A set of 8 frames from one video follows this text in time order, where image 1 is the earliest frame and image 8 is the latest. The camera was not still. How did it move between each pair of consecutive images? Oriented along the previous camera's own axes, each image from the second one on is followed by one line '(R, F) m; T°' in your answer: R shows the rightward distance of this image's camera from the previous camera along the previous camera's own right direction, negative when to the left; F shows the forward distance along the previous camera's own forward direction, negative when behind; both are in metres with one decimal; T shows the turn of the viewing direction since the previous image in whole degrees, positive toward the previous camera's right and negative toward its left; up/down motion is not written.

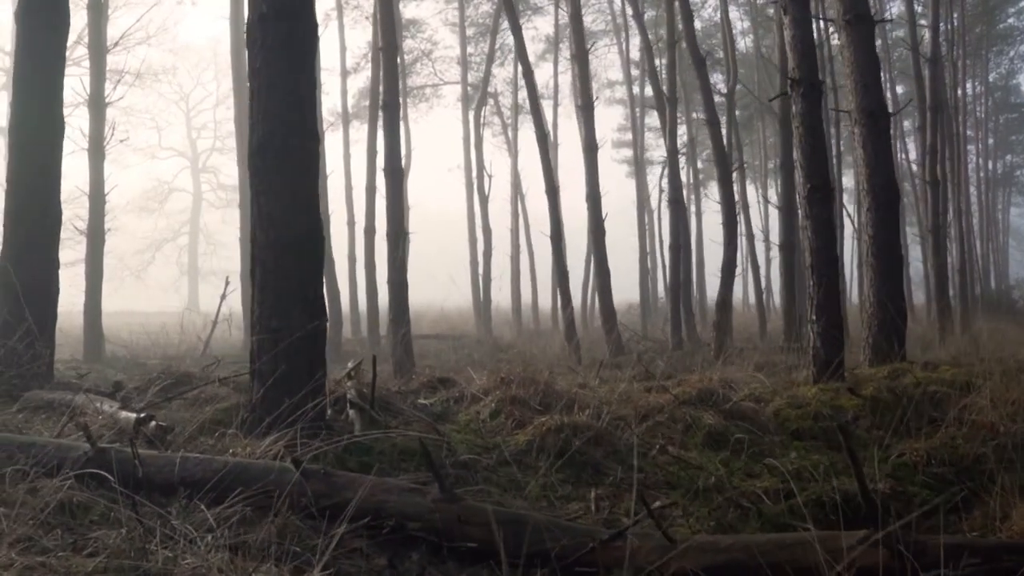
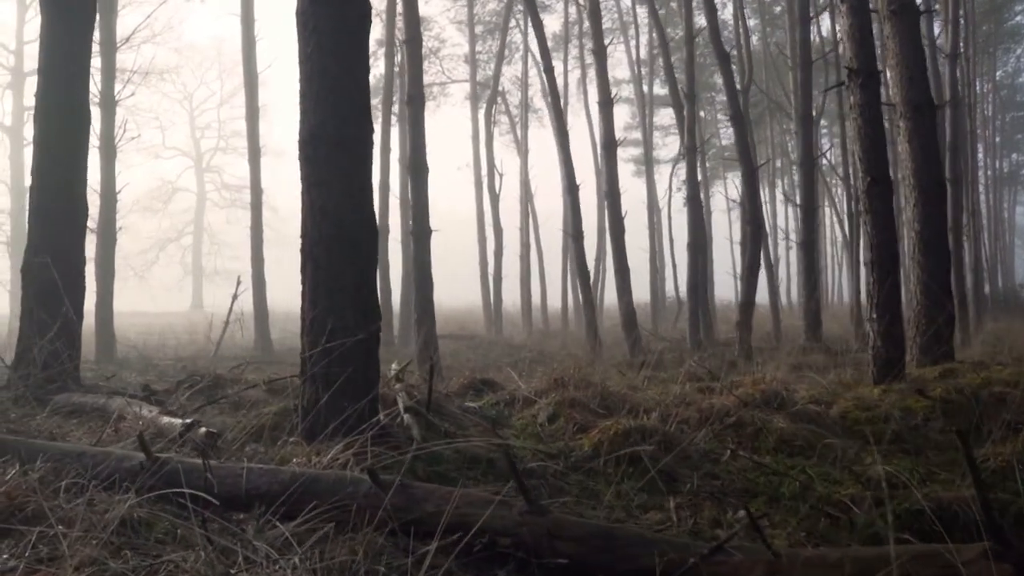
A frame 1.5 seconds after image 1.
(-0.4, +0.3) m; 0°
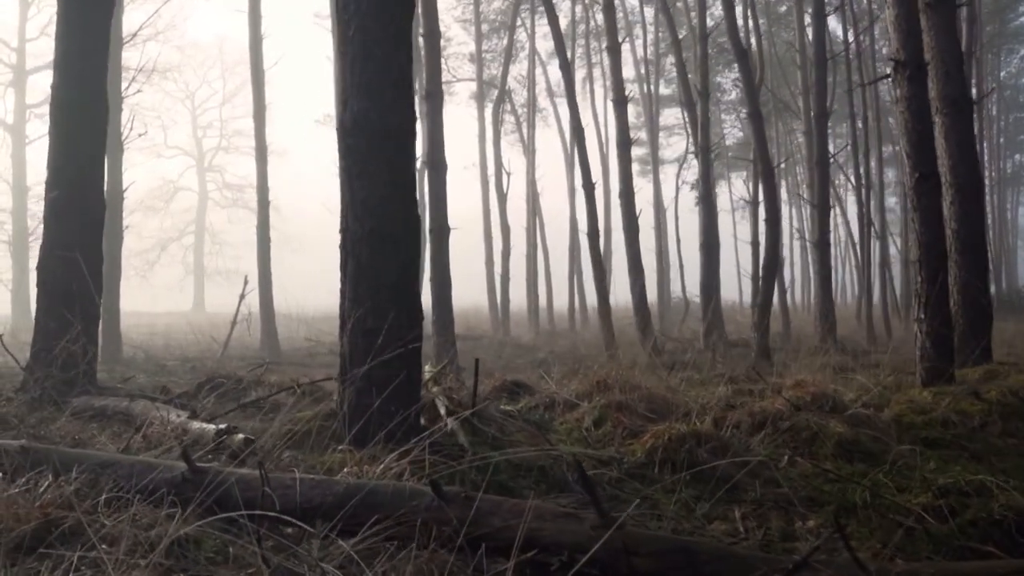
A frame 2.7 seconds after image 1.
(-0.3, +0.3) m; 0°
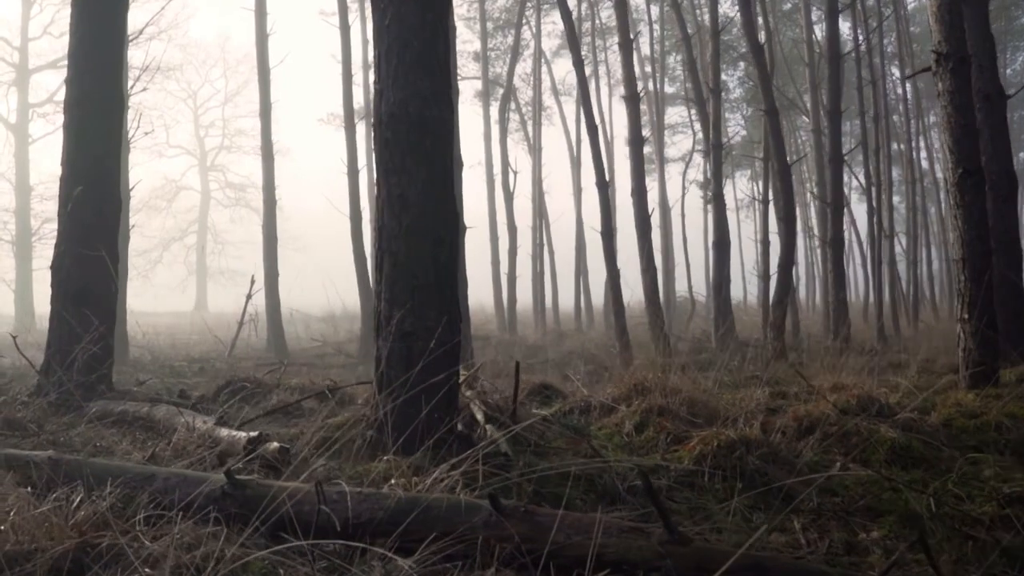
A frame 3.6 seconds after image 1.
(-0.2, +0.2) m; 0°
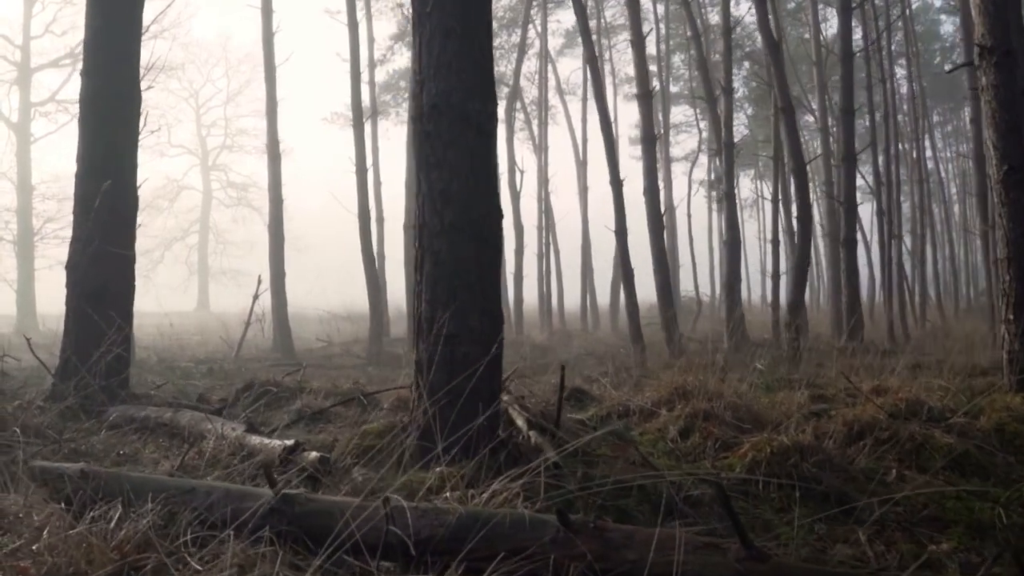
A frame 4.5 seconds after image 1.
(-0.3, +0.2) m; 0°
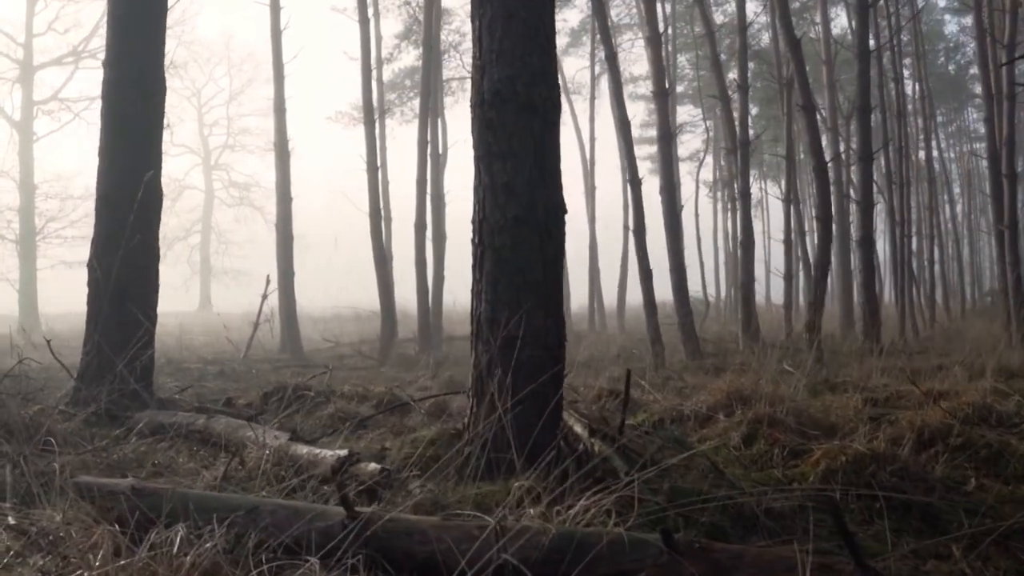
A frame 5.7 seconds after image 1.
(-0.3, +0.3) m; 0°
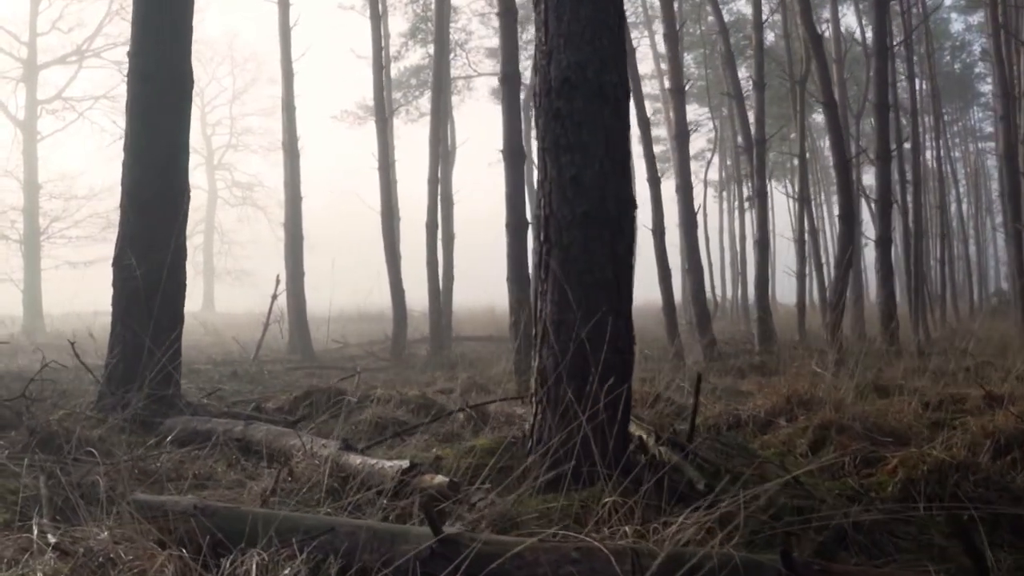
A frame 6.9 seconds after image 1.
(-0.3, +0.3) m; 0°
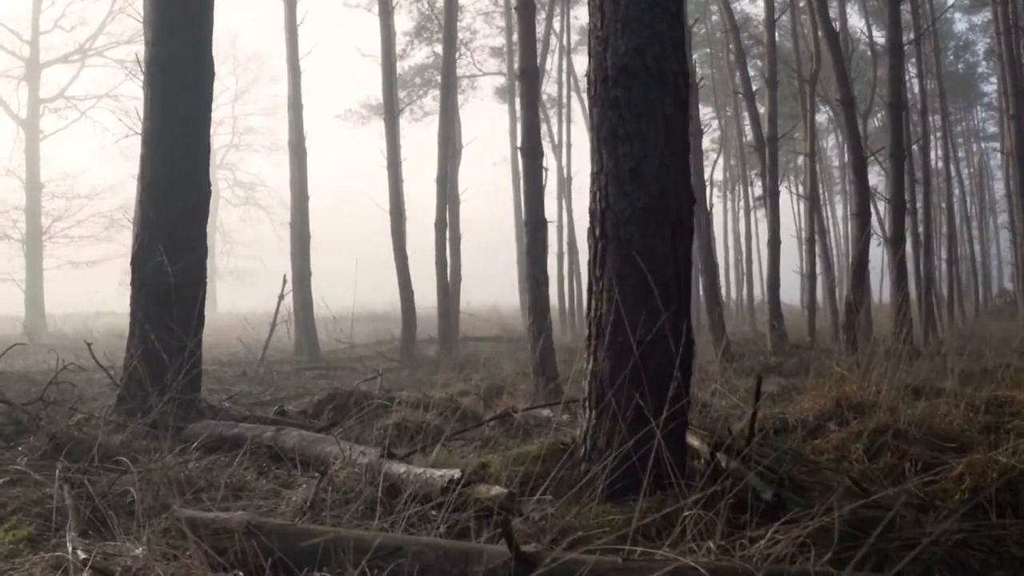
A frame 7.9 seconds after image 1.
(-0.2, +0.2) m; 0°
